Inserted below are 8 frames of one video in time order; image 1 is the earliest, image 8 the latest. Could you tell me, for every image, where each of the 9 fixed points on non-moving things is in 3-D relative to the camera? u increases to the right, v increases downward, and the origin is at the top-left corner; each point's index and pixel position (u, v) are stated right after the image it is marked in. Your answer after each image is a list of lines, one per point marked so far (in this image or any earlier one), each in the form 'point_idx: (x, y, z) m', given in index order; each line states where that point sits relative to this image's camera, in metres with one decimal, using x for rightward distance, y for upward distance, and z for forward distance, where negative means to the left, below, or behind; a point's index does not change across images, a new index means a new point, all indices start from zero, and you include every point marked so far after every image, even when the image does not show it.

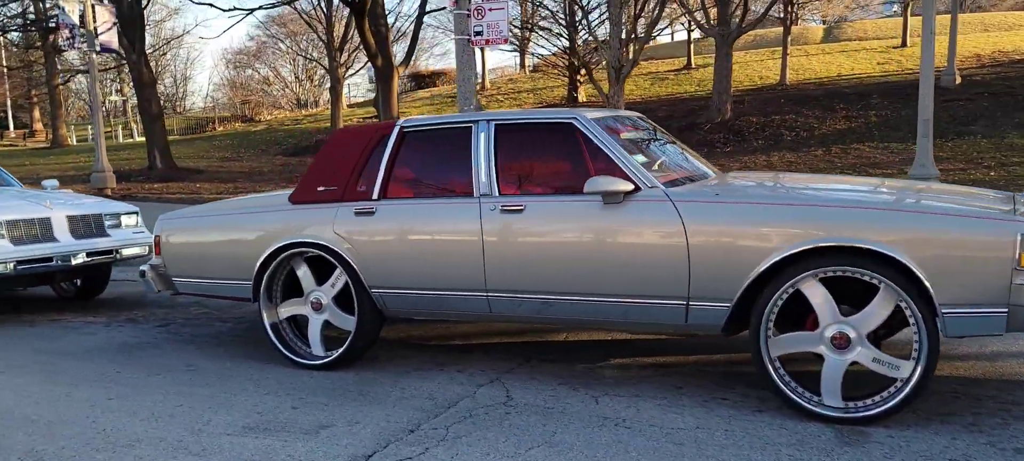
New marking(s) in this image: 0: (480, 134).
0: (-0.2, +0.6, +4.8) m
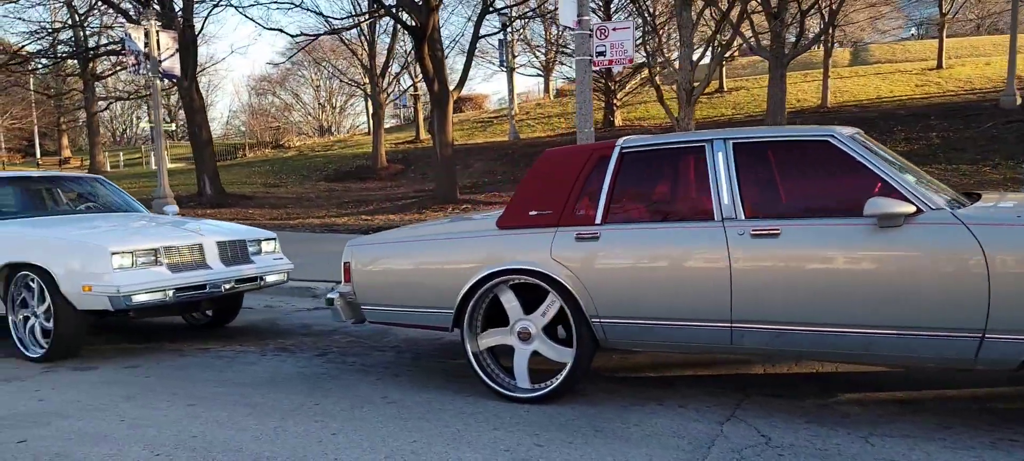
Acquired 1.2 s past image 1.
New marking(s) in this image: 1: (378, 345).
0: (+1.3, +0.5, +4.6) m
1: (-1.3, -1.1, +6.9) m
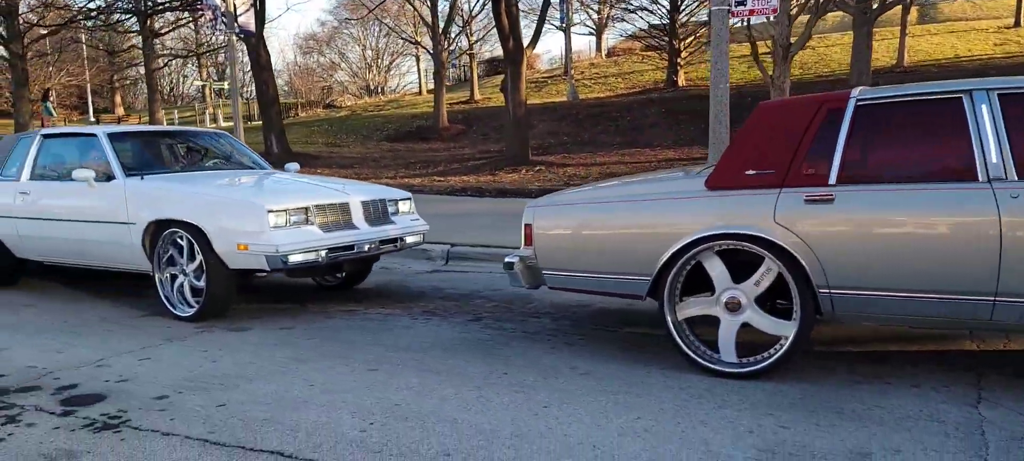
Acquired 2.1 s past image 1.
0: (+2.6, +0.7, +4.1) m
1: (+0.1, -0.7, +6.6) m
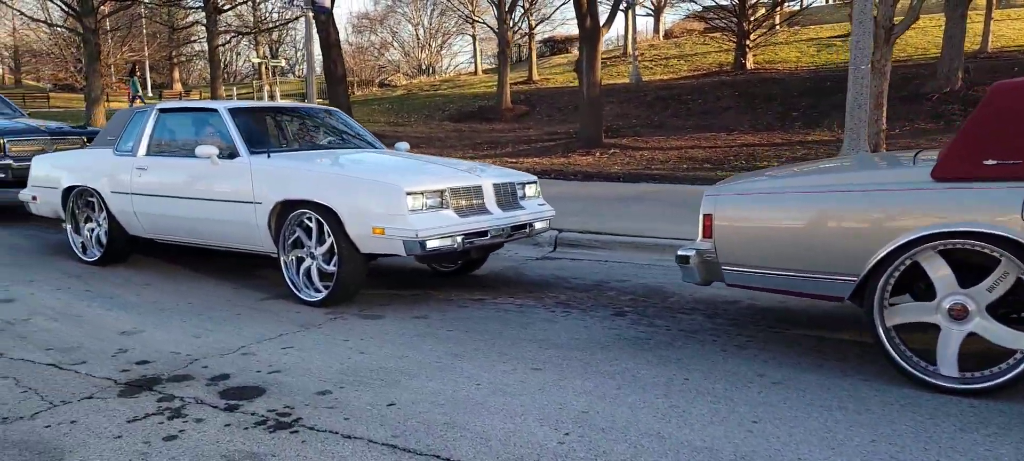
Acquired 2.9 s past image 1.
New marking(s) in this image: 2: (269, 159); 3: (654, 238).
0: (+3.6, +0.7, +3.5) m
1: (+1.3, -0.6, +6.1) m
2: (-2.1, +0.6, +6.5) m
3: (+1.7, -0.1, +8.5) m
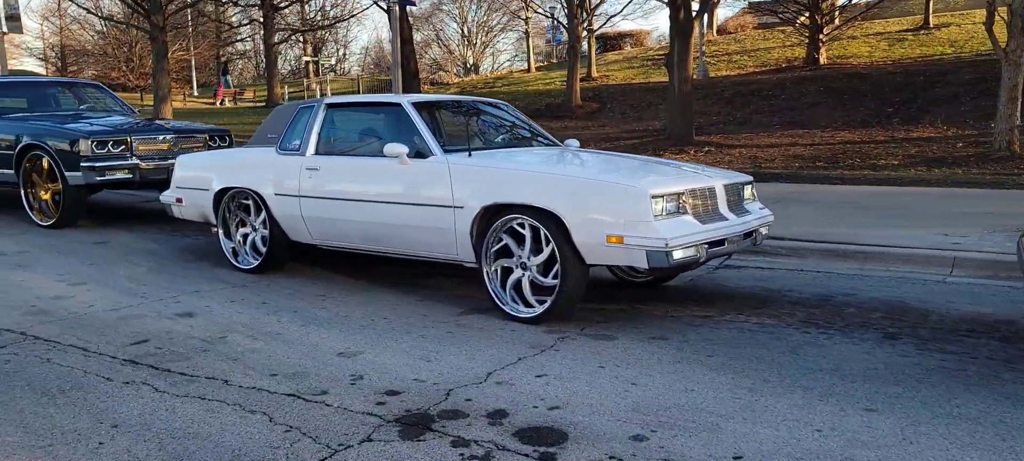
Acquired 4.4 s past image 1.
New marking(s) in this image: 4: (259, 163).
0: (+5.3, +0.6, +2.6) m
1: (+3.1, -0.7, +5.3) m
2: (-0.3, +0.6, +5.9) m
3: (+3.5, -0.2, +7.7) m
4: (-2.4, +0.7, +7.1) m
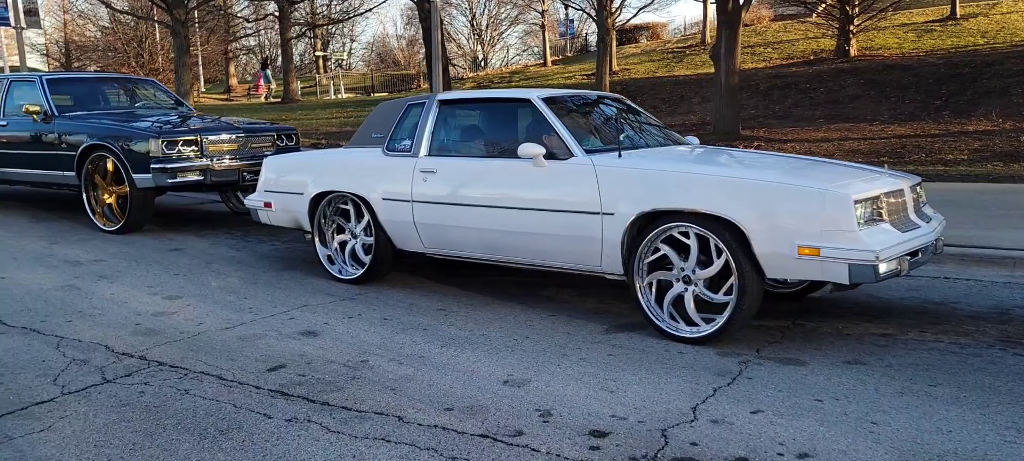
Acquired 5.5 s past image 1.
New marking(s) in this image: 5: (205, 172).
0: (+6.4, +0.5, +2.0) m
1: (+4.2, -0.7, +4.8) m
2: (+0.8, +0.5, +5.3) m
3: (+4.7, -0.2, +7.2) m
4: (-1.3, +0.6, +6.6) m
5: (-3.7, +0.7, +9.0) m
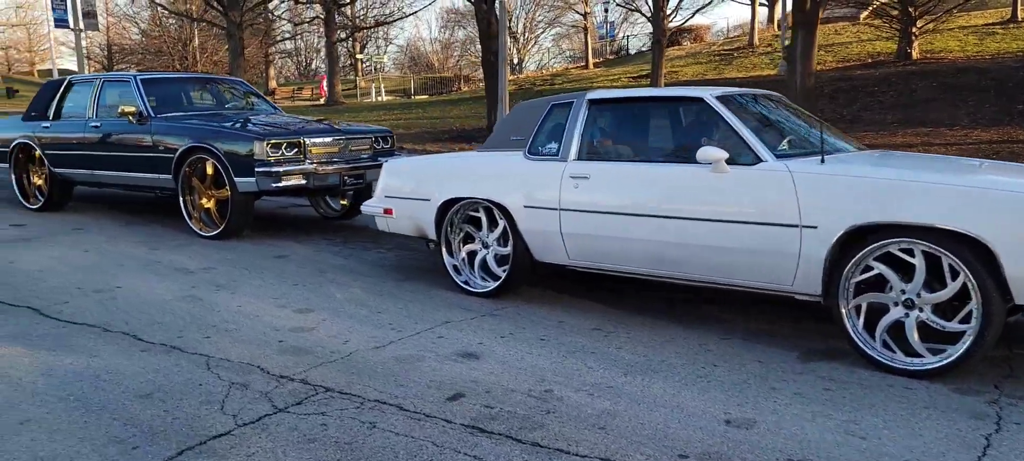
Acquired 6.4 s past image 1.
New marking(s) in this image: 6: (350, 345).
0: (+7.4, +0.4, +1.2) m
1: (+5.4, -0.9, +4.1) m
2: (+2.0, +0.4, +4.8) m
3: (+5.9, -0.3, +6.4) m
4: (-0.1, +0.5, +6.1) m
5: (-2.4, +0.6, +8.6) m
6: (-1.1, -0.8, +5.0) m
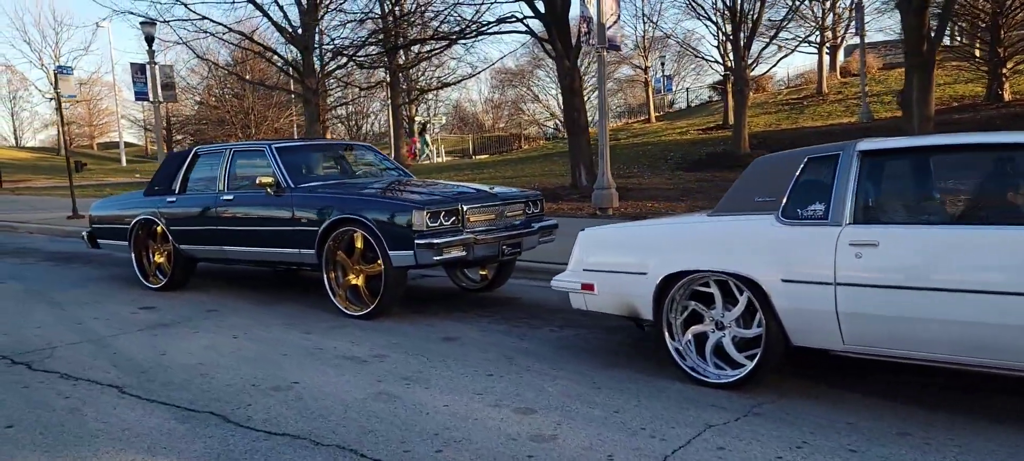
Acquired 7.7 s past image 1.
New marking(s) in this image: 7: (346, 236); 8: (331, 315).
0: (+8.8, +0.4, -0.2) m
1: (+7.0, -1.1, +2.7) m
2: (+3.6, 0.0, +3.7) m
3: (+7.7, -0.7, +5.1) m
4: (+1.7, -0.1, +5.2) m
5: (-0.5, -0.2, +7.8) m
6: (+0.6, -1.3, +4.1) m
7: (-1.9, -0.1, +8.2) m
8: (-2.1, -0.9, +8.4) m
